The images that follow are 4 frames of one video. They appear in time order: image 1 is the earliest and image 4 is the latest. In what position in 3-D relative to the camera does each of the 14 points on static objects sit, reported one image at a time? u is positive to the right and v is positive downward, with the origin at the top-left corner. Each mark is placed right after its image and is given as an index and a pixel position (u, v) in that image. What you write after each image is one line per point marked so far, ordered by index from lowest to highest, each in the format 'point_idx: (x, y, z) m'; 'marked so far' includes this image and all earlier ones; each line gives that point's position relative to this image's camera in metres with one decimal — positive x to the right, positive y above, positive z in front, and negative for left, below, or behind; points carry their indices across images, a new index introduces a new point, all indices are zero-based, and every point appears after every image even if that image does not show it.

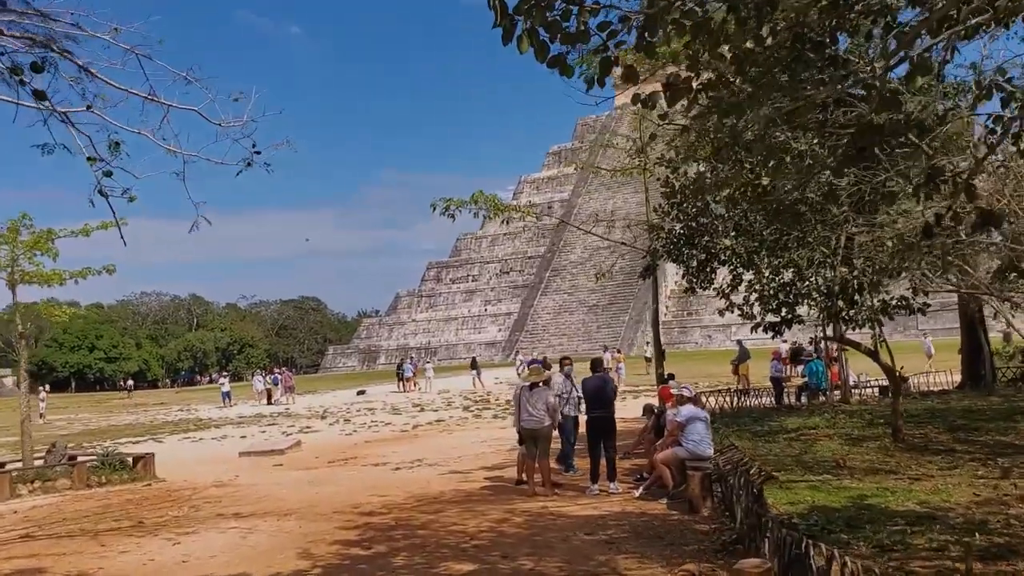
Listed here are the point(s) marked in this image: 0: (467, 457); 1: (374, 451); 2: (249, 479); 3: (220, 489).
0: (-0.5, -2.0, +12.0) m
1: (-1.9, -2.2, +13.7) m
2: (-3.0, -2.1, +11.3) m
3: (-3.1, -2.1, +10.5) m
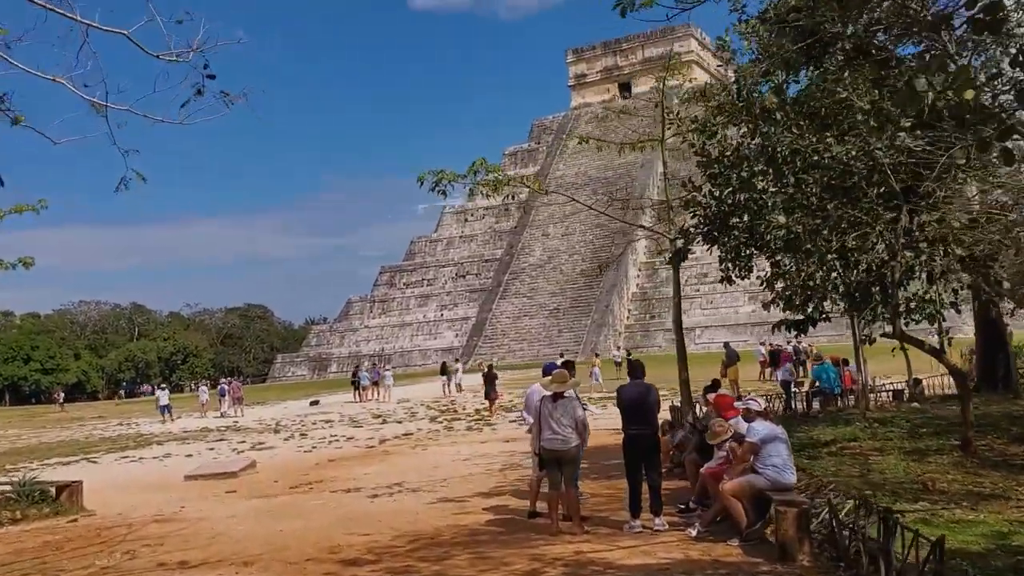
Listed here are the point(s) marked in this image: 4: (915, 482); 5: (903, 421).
0: (-0.6, -2.0, +10.3) m
1: (-2.0, -2.2, +11.9) m
2: (-3.0, -2.1, +9.5) m
3: (-3.0, -2.1, +8.7) m
4: (+3.0, -1.4, +7.5) m
5: (+4.6, -1.6, +11.9) m
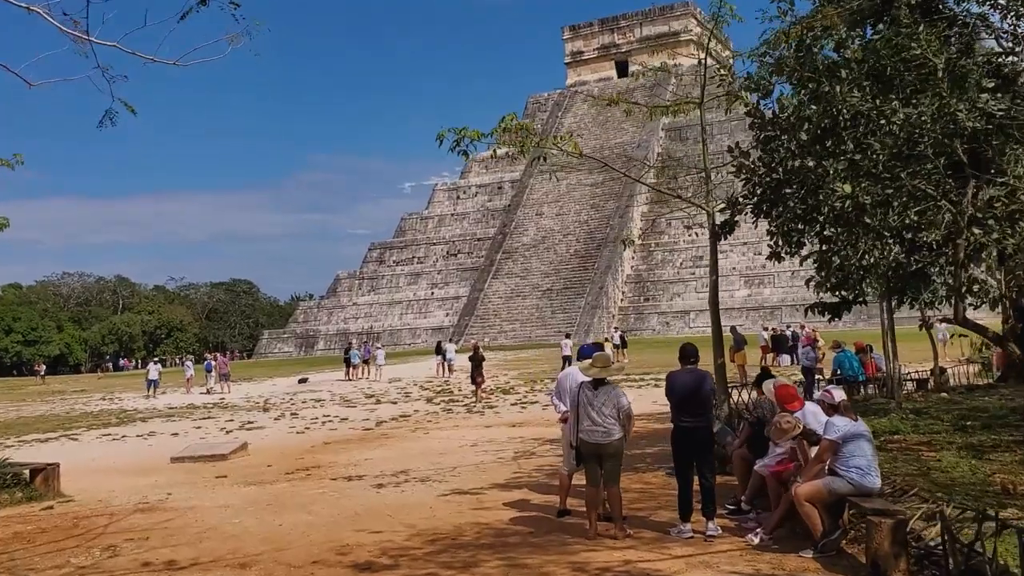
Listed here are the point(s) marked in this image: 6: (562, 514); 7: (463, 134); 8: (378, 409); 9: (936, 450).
0: (-0.4, -1.7, +9.5) m
1: (-1.9, -1.9, +11.1) m
2: (-2.8, -1.8, +8.7) m
3: (-2.9, -1.8, +7.9) m
4: (+3.2, -1.3, +6.7) m
5: (+4.7, -1.4, +11.1) m
6: (+0.3, -1.5, +6.6) m
7: (-0.4, +1.2, +7.6) m
8: (-2.4, -2.2, +18.3) m
9: (+3.6, -1.4, +8.5) m
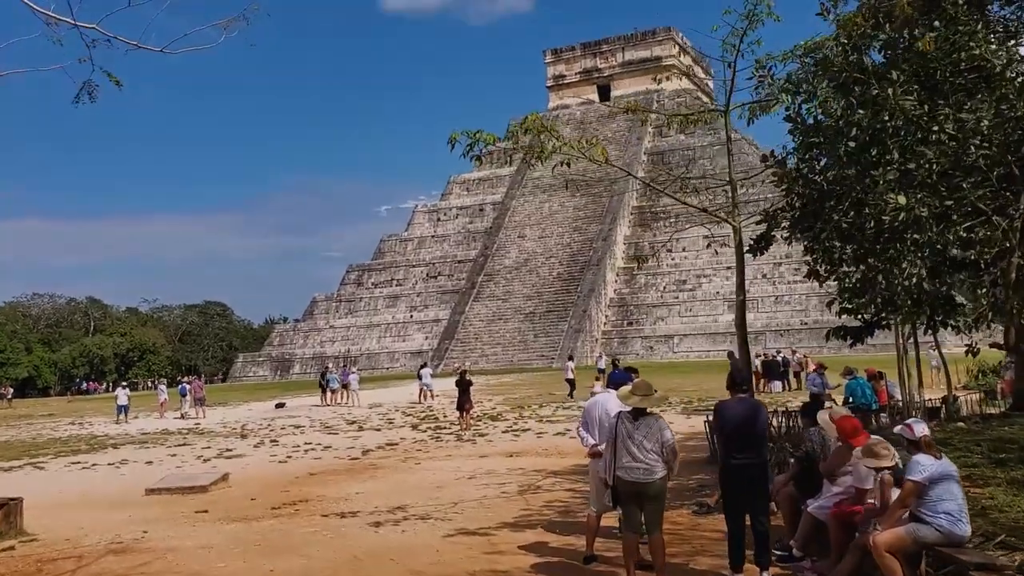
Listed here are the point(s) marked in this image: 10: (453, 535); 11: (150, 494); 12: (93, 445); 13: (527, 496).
0: (-0.4, -1.9, +8.7) m
1: (-1.9, -2.1, +10.3) m
2: (-2.7, -2.0, +7.9) m
3: (-2.8, -1.9, +7.1) m
4: (+3.3, -1.4, +6.1) m
5: (+4.8, -1.6, +10.5) m
6: (+0.5, -1.6, +5.9) m
7: (-0.2, +1.0, +6.9) m
8: (-2.6, -2.6, +17.5) m
9: (+3.6, -1.5, +7.8) m
10: (-0.4, -1.8, +7.4) m
11: (-3.8, -2.2, +10.5) m
12: (-7.3, -2.8, +17.6) m
13: (+0.1, -1.9, +9.1) m
